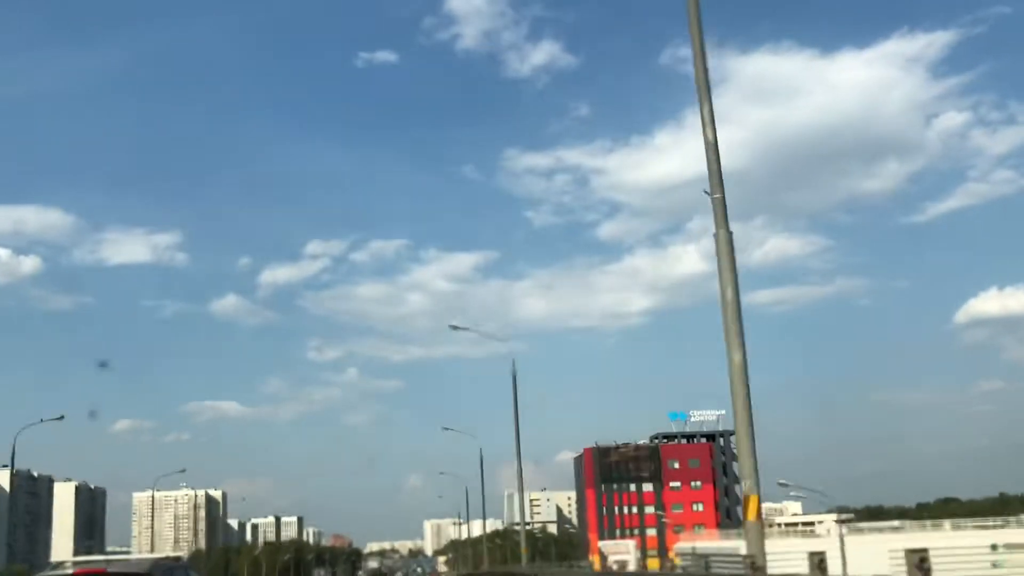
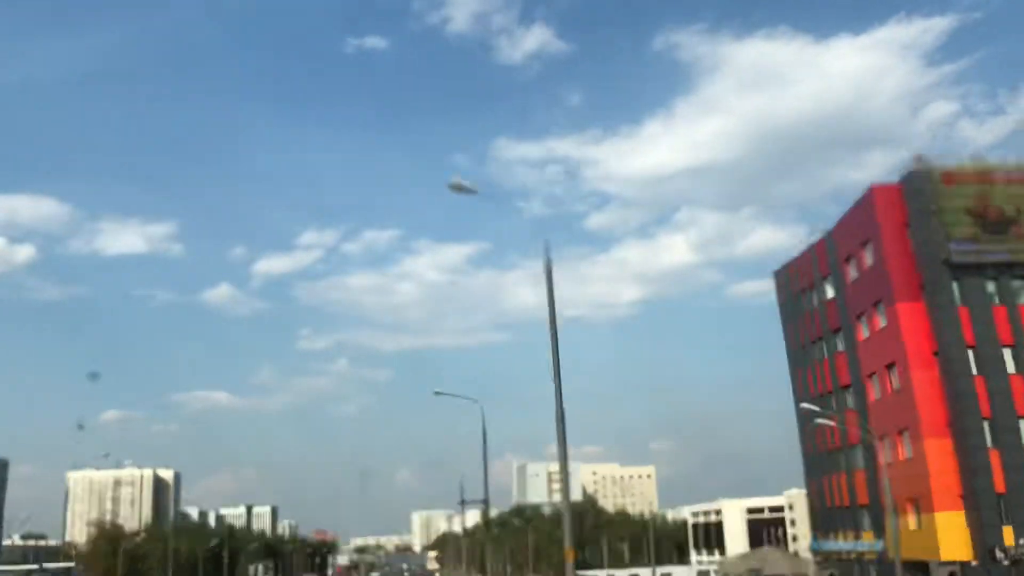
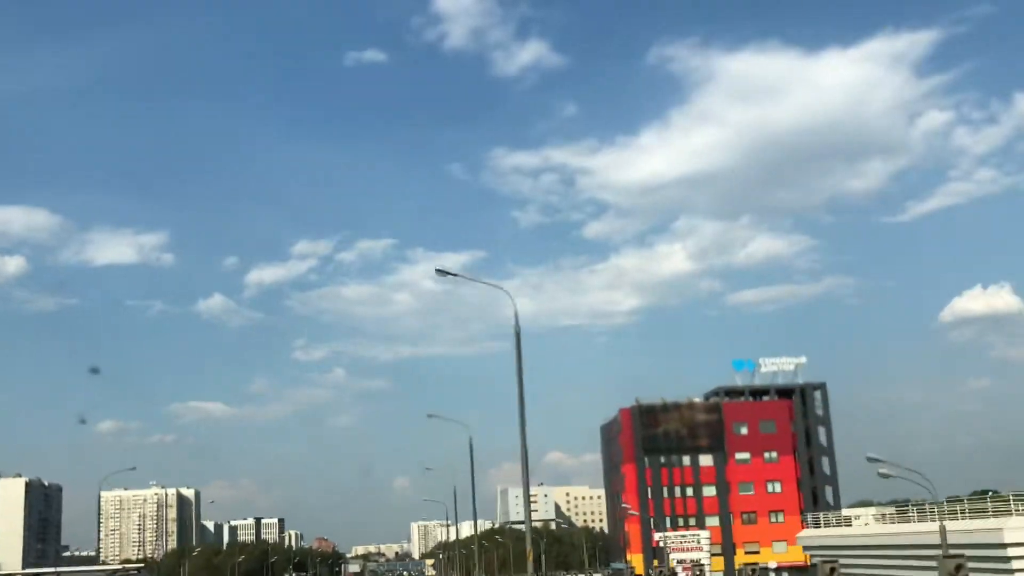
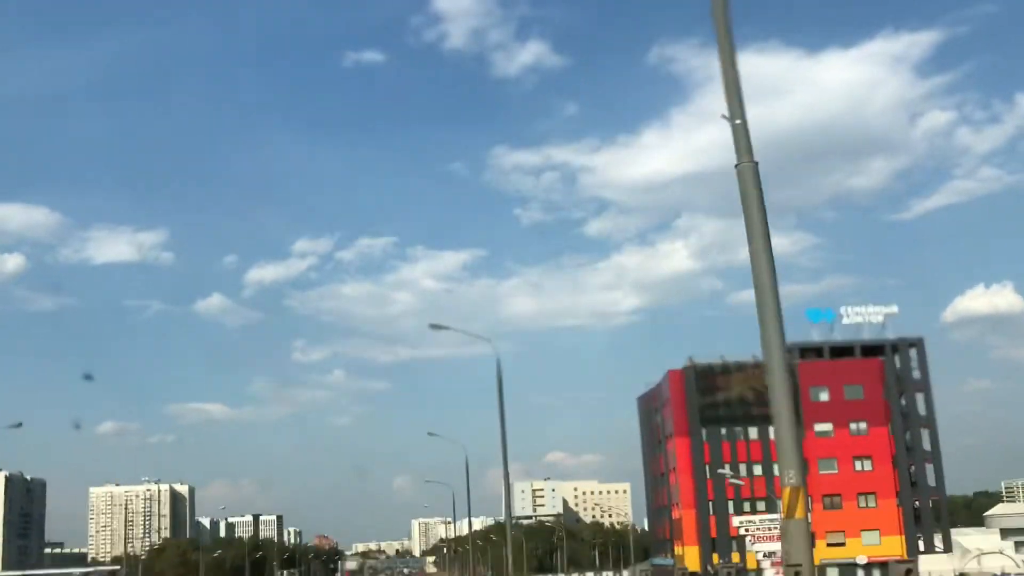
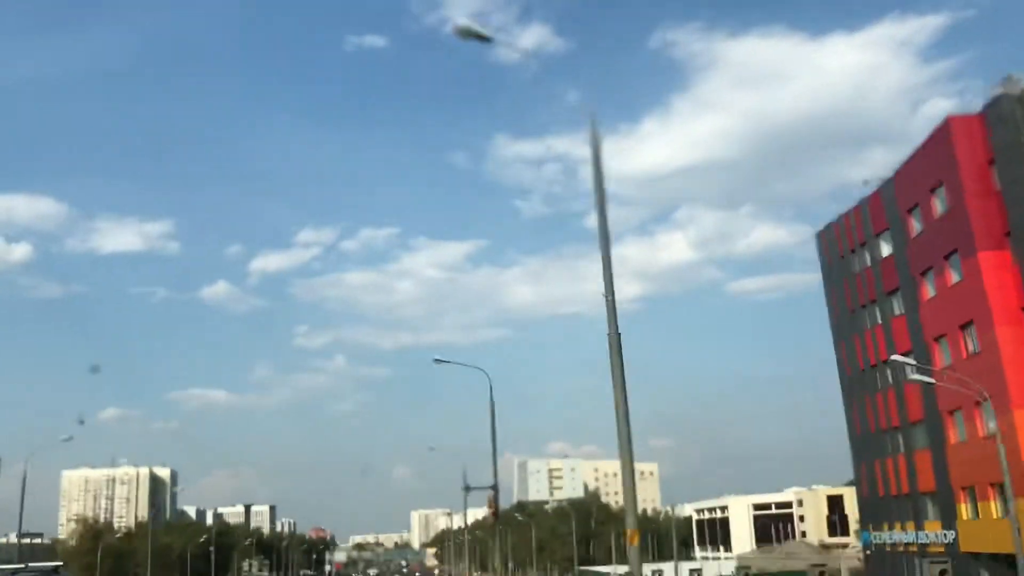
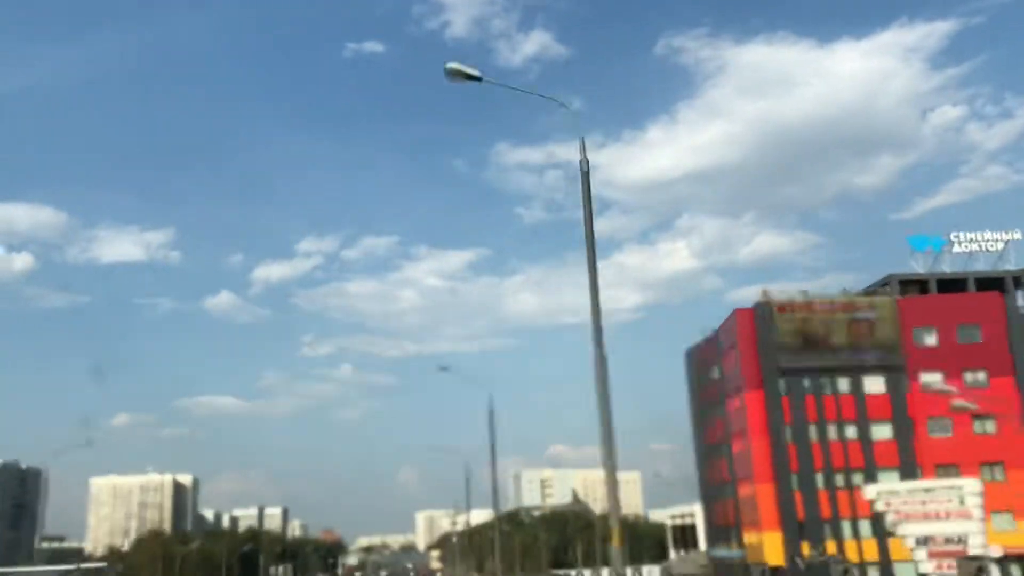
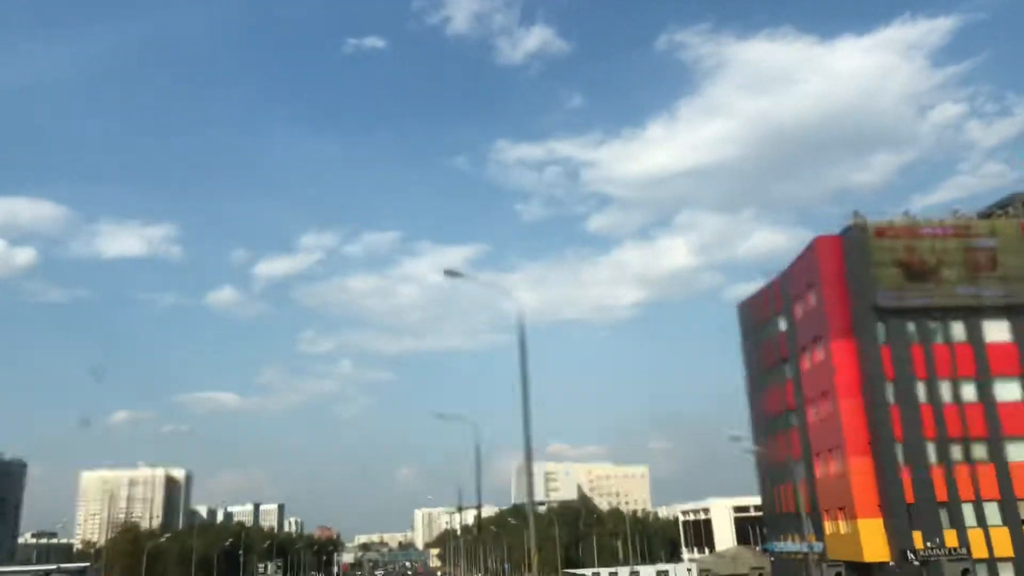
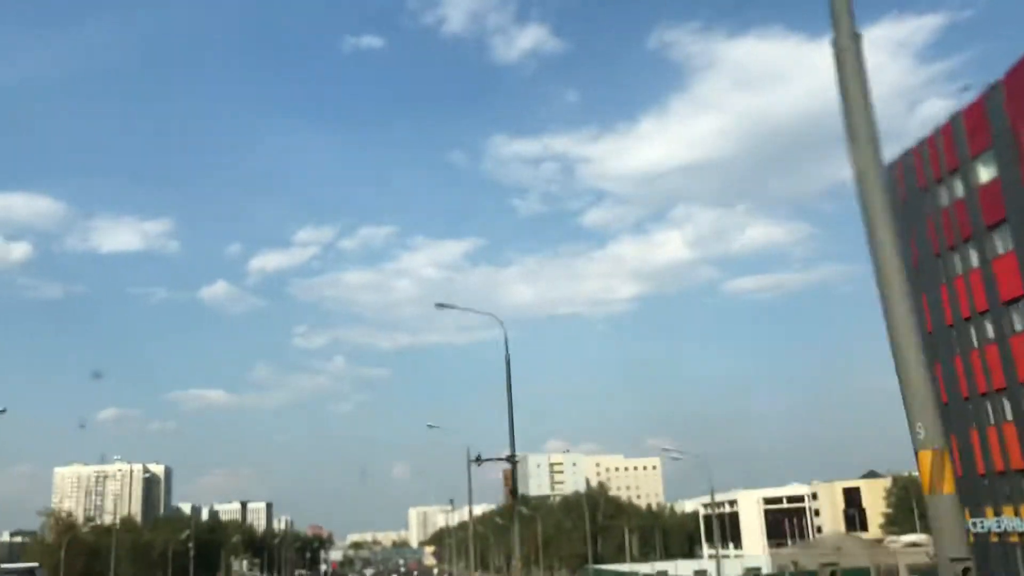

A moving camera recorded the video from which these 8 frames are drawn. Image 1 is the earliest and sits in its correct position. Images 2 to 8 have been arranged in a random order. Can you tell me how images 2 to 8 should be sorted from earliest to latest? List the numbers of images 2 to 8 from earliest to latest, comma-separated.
3, 4, 6, 7, 2, 5, 8
